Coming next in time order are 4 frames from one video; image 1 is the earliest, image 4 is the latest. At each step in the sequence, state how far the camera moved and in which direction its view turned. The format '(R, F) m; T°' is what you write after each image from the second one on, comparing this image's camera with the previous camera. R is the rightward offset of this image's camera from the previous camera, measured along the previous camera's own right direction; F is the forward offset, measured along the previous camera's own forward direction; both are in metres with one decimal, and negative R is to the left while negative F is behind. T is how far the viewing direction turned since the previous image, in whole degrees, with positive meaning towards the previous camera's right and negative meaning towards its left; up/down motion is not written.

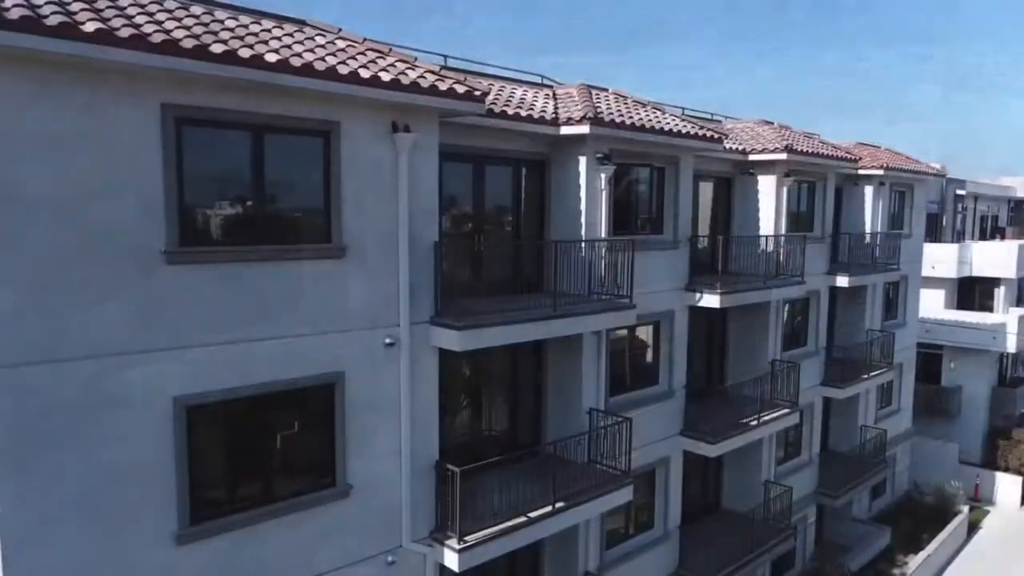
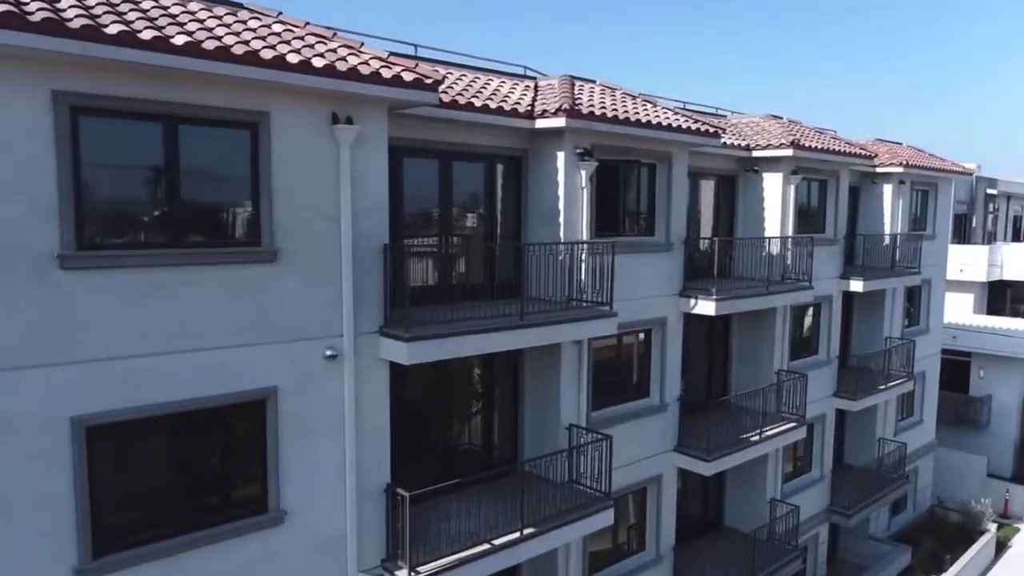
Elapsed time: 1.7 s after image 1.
(+0.9, +0.9) m; -2°
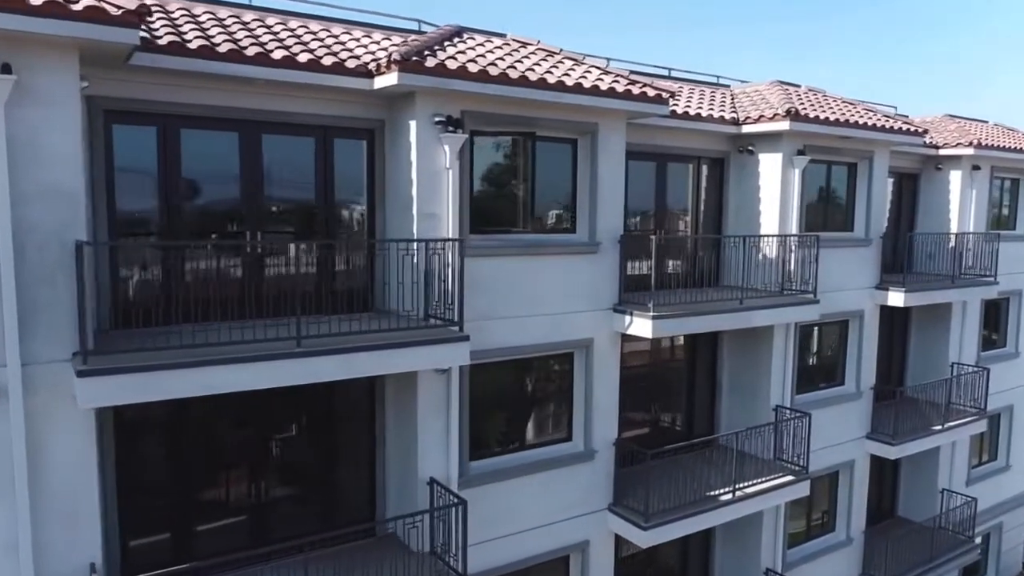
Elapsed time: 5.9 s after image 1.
(+3.2, +3.1) m; -8°
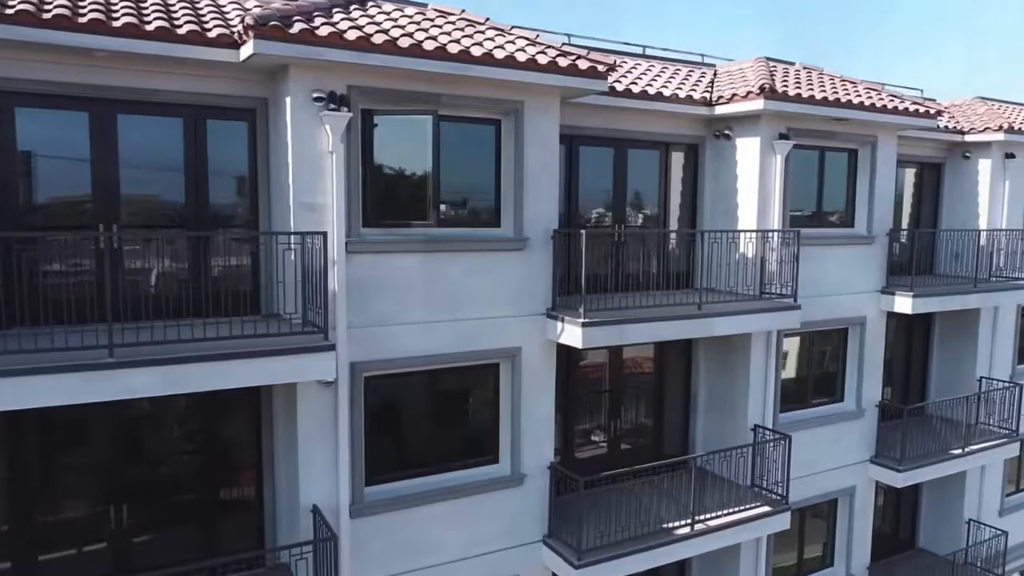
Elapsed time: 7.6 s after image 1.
(+1.7, +1.3) m; -4°
